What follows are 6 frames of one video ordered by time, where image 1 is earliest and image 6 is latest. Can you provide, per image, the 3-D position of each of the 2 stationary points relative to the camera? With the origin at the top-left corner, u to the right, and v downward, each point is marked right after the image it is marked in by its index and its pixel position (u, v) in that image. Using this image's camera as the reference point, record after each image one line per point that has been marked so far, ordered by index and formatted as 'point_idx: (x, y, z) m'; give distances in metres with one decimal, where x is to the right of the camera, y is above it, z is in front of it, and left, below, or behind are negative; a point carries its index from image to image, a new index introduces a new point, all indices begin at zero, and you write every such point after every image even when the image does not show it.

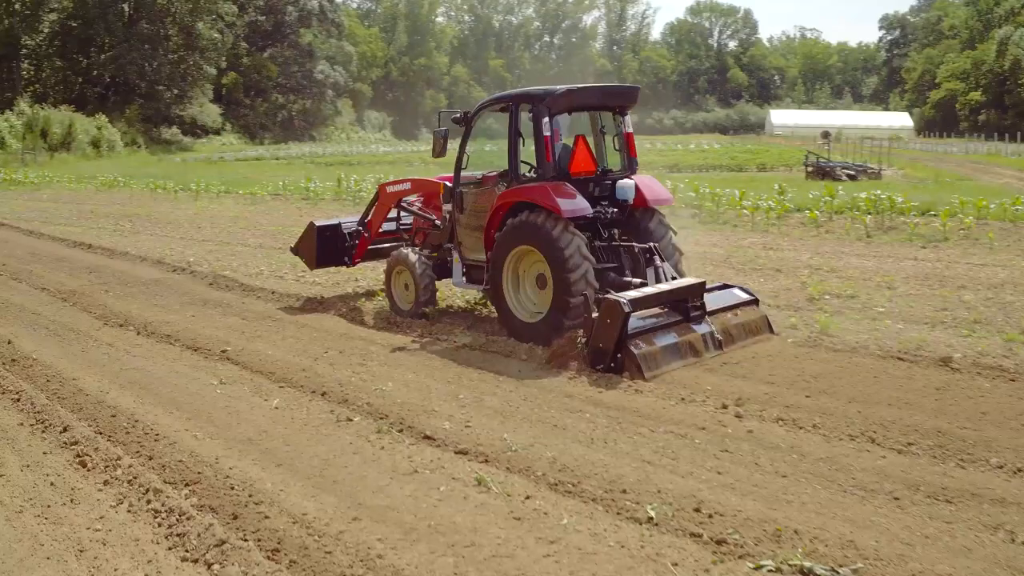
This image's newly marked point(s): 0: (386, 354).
0: (-0.6, -0.3, +6.4) m
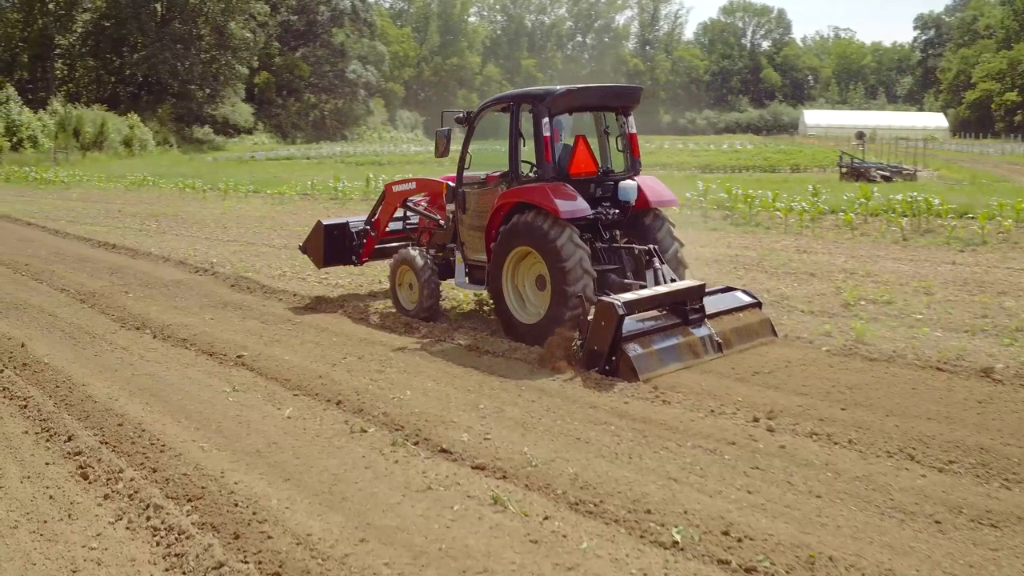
0: (-0.5, -0.3, +6.2) m
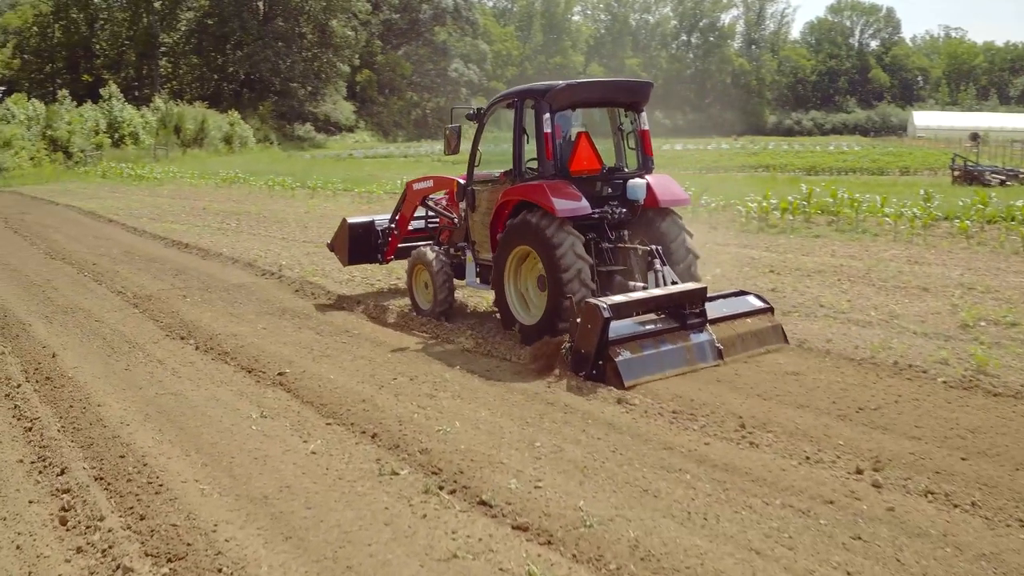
0: (-0.2, -0.4, +5.5) m
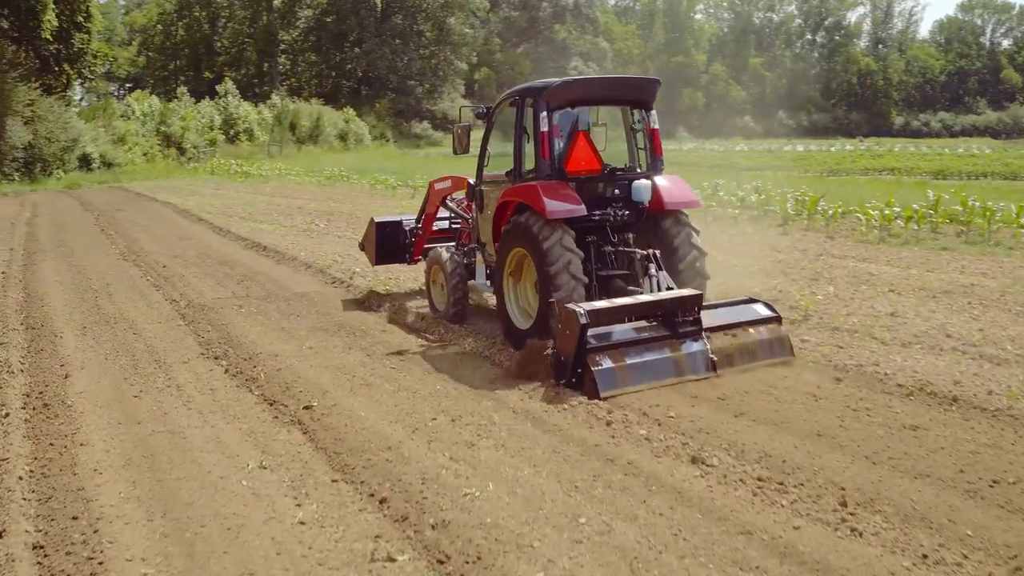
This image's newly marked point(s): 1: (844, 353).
0: (0.0, -0.5, +4.7) m
1: (+1.4, -0.3, +5.6) m
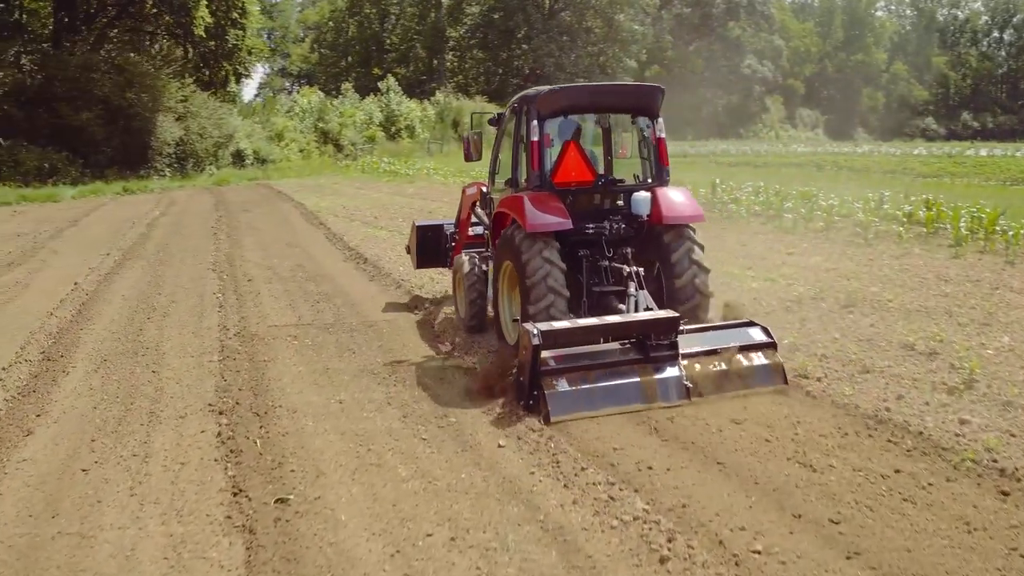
0: (0.0, -0.6, +3.4) m
1: (+1.5, -0.5, +4.1) m
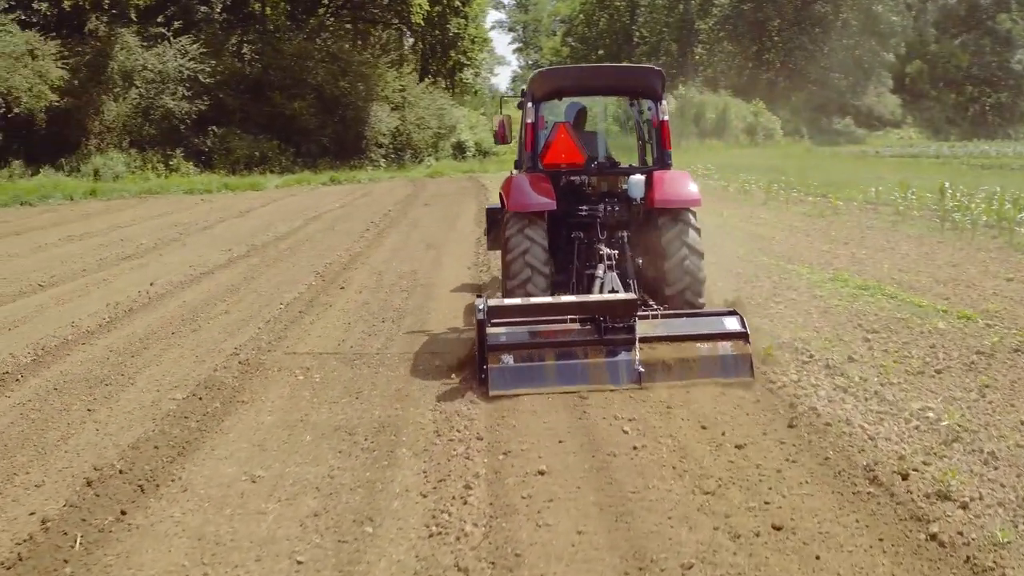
0: (-0.4, -0.8, +1.7) m
1: (+1.2, -0.6, +2.1) m
